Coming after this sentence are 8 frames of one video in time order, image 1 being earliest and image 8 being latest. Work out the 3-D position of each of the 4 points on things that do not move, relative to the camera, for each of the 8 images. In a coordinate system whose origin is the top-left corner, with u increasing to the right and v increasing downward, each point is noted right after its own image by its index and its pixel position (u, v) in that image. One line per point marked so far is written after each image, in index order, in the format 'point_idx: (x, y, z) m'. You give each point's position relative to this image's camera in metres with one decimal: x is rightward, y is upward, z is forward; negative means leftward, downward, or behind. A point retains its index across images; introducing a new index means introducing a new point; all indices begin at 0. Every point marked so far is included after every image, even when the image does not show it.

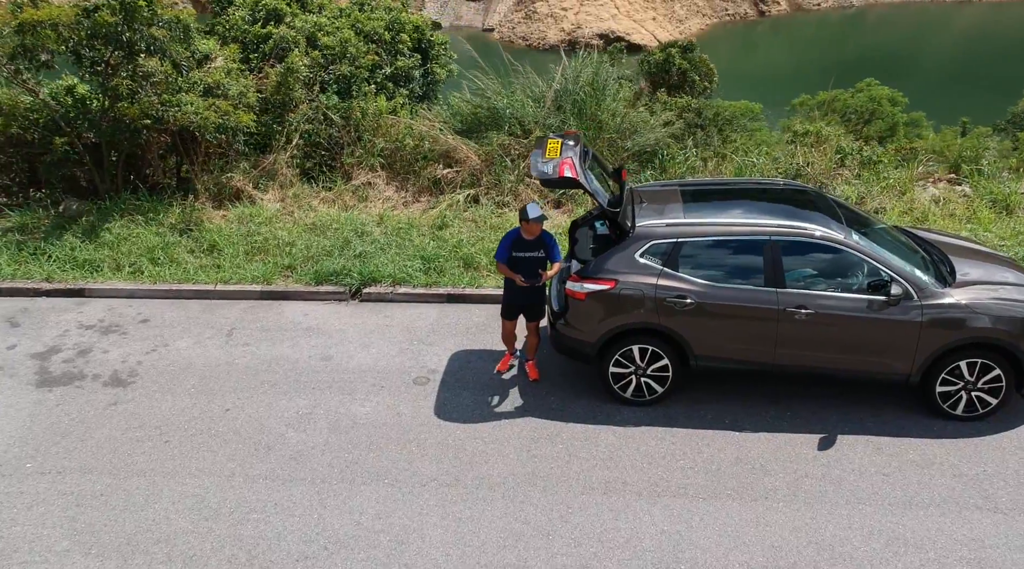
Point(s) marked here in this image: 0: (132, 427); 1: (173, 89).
0: (-3.0, -1.1, +6.2) m
1: (-4.9, +2.9, +11.4) m
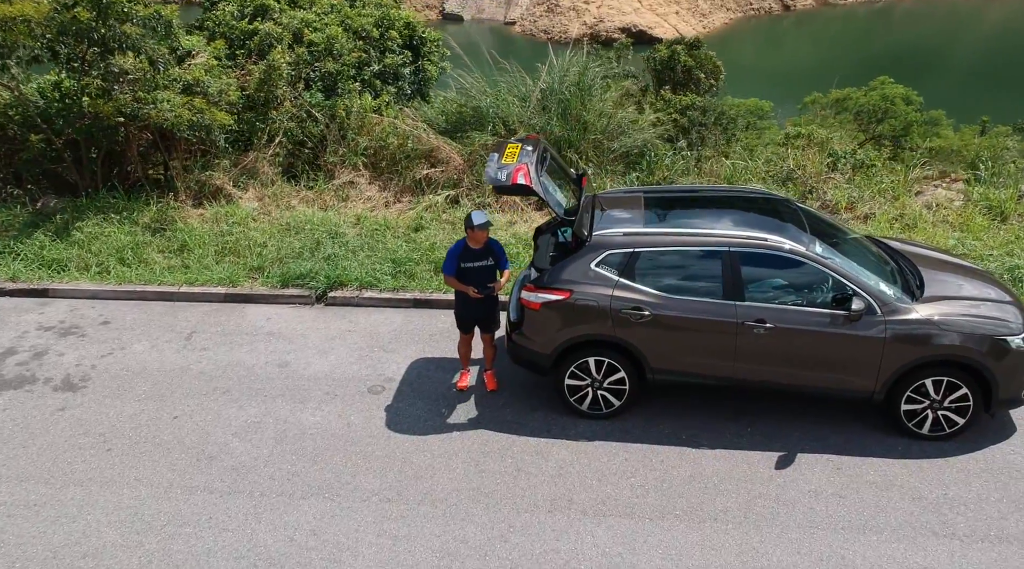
0: (-3.4, -1.2, +6.0) m
1: (-5.2, +2.9, +11.3) m
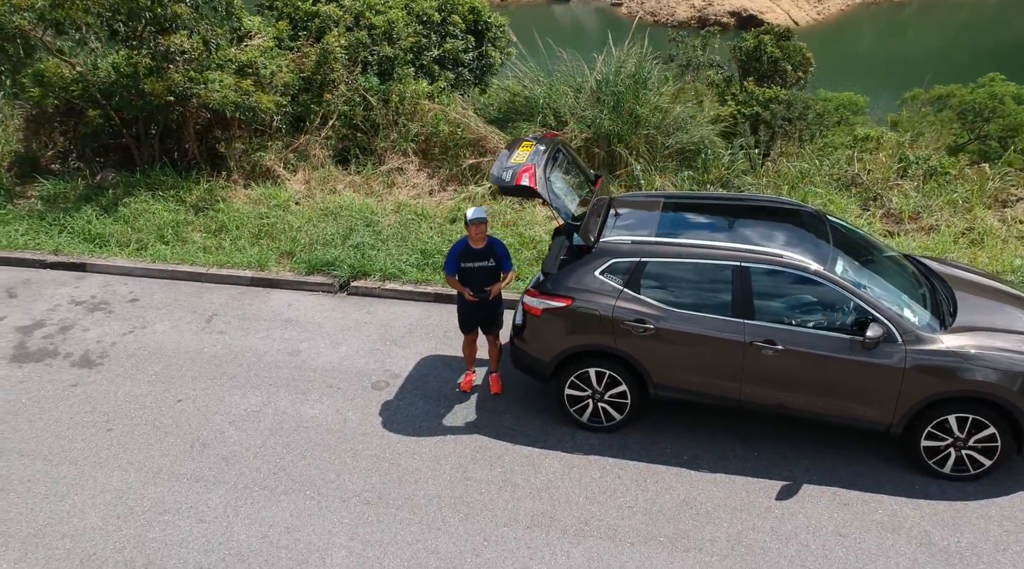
0: (-3.4, -1.0, +6.1) m
1: (-4.5, +3.2, +11.4) m
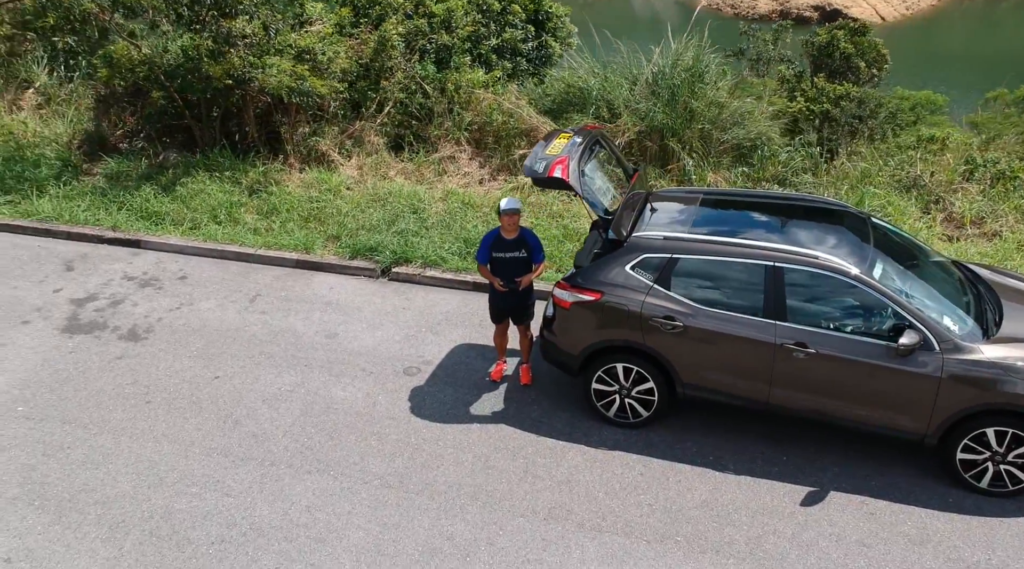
0: (-3.2, -0.8, +6.4) m
1: (-3.8, +3.5, +11.7) m
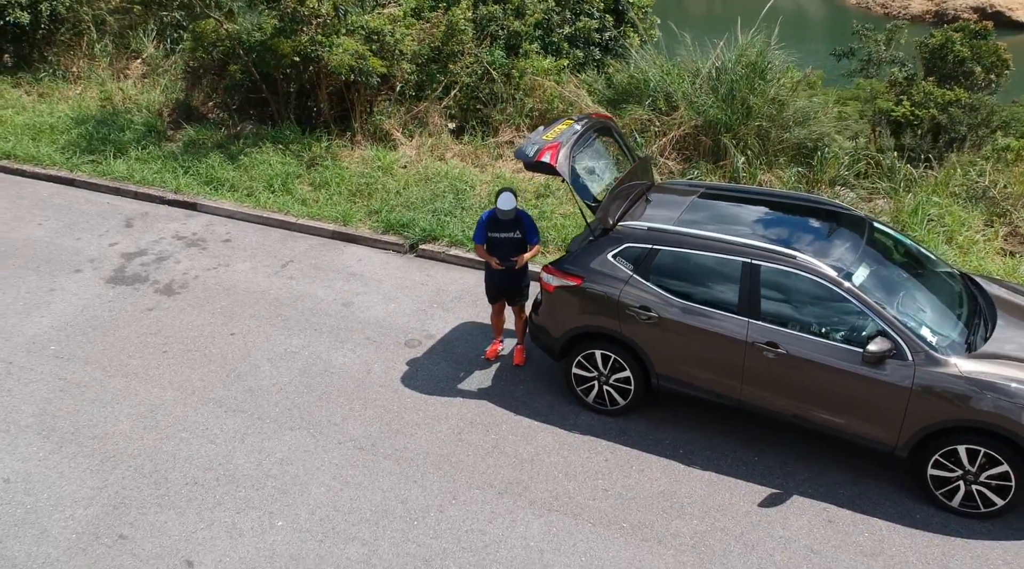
0: (-3.2, -0.4, +6.8) m
1: (-2.9, +4.0, +12.1) m
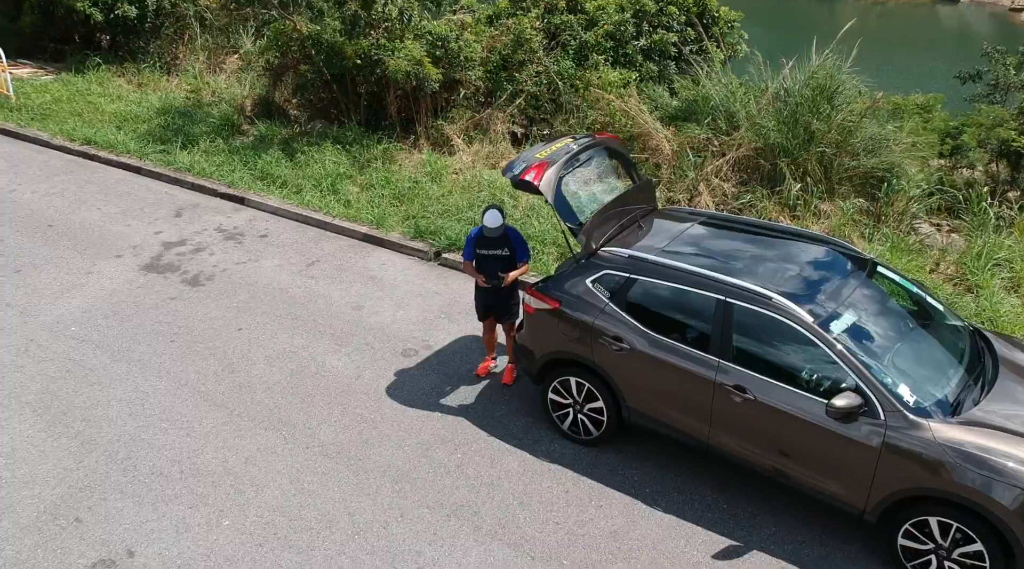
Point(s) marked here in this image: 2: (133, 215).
0: (-3.2, -0.3, +7.1) m
1: (-2.0, +4.0, +12.3) m
2: (-4.9, +0.9, +10.0) m
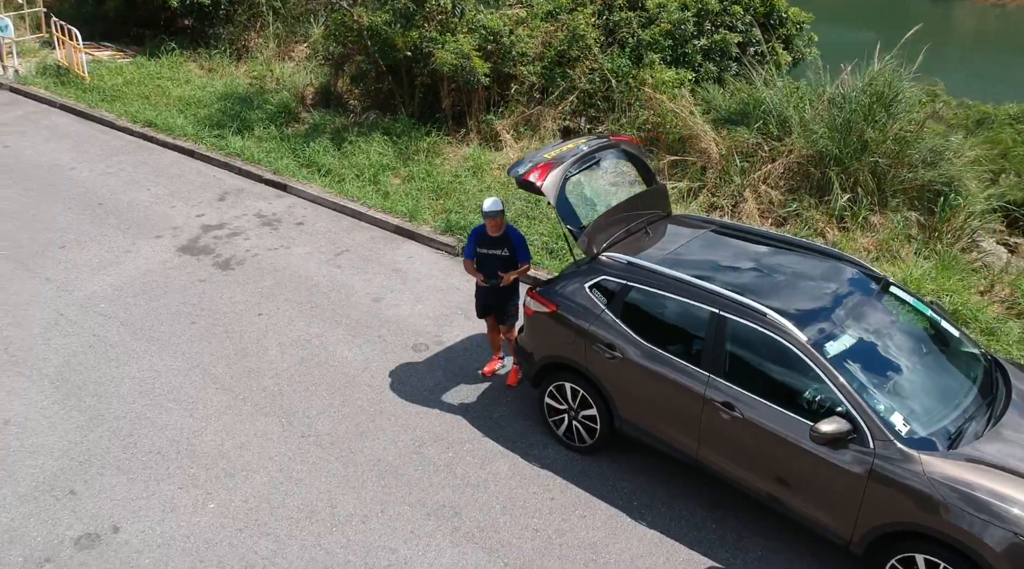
0: (-3.0, -0.2, +7.3) m
1: (-1.2, +4.1, +12.4) m
2: (-4.4, +1.2, +10.3) m
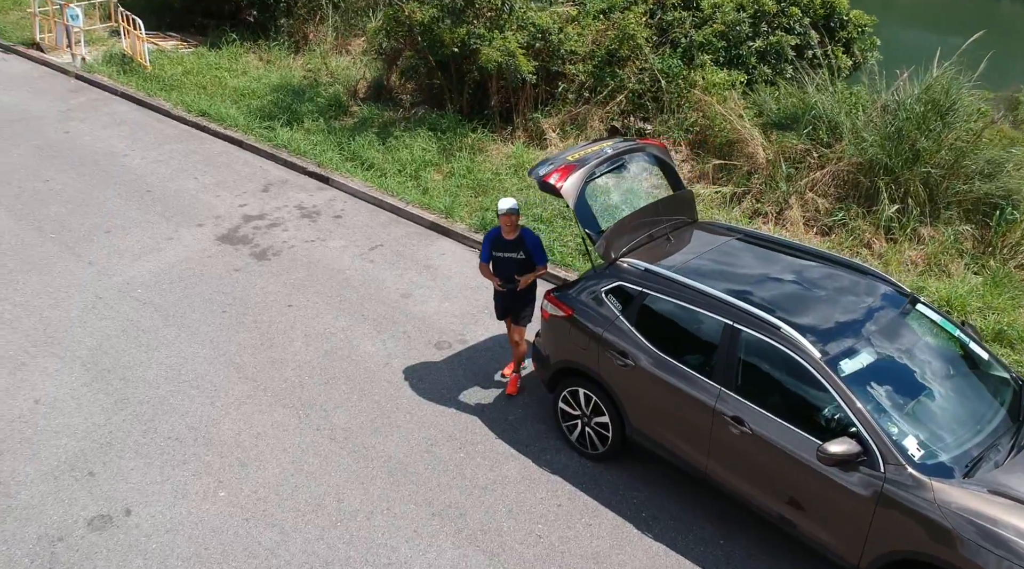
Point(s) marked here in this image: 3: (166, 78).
0: (-2.8, -0.1, +7.5) m
1: (-0.4, +4.1, +12.4) m
2: (-3.9, +1.3, +10.6) m
3: (-6.8, +4.0, +15.3) m
